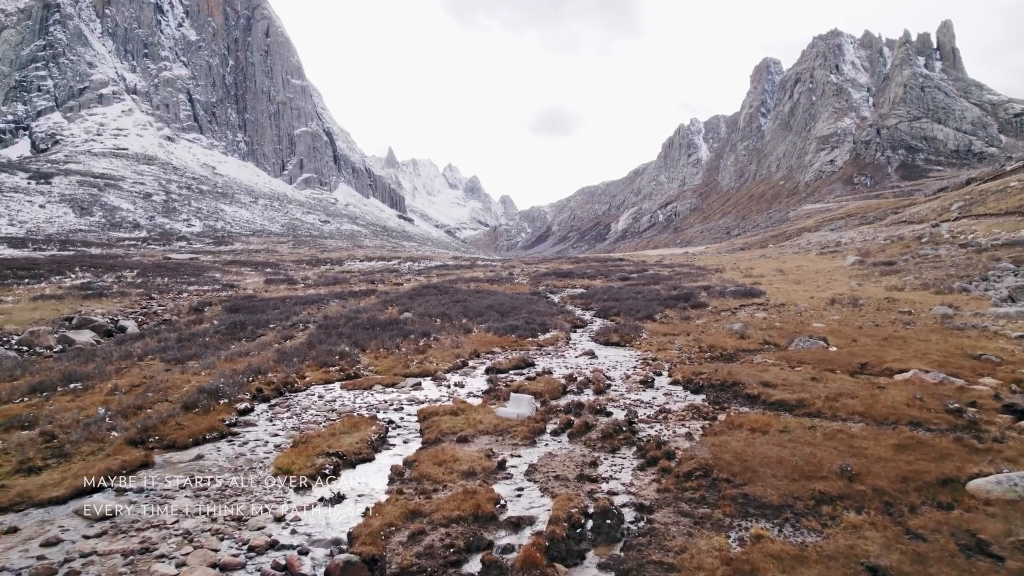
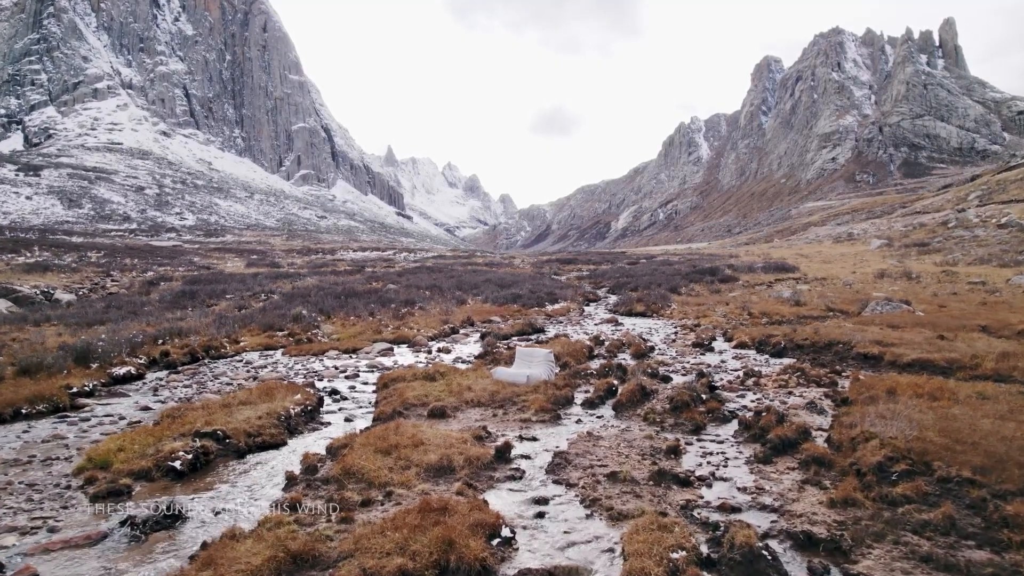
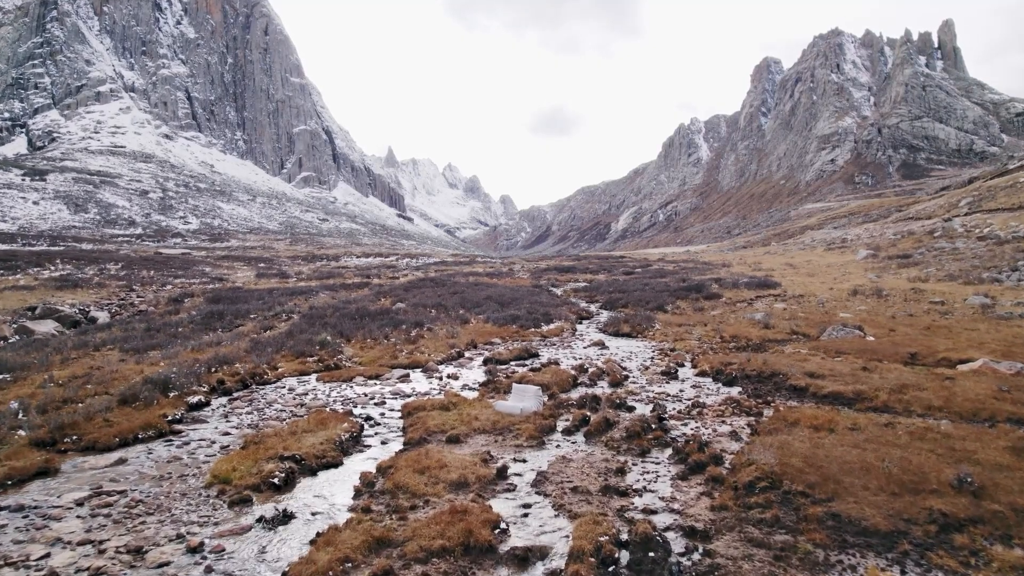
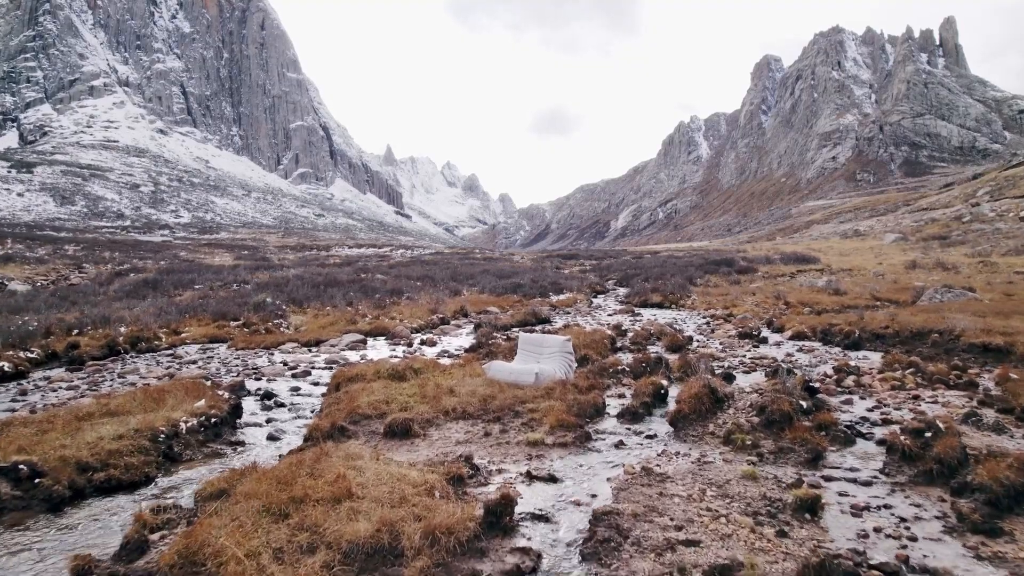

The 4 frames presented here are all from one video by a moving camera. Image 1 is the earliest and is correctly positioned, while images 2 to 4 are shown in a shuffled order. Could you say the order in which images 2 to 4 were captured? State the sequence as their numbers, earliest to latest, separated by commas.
3, 2, 4
